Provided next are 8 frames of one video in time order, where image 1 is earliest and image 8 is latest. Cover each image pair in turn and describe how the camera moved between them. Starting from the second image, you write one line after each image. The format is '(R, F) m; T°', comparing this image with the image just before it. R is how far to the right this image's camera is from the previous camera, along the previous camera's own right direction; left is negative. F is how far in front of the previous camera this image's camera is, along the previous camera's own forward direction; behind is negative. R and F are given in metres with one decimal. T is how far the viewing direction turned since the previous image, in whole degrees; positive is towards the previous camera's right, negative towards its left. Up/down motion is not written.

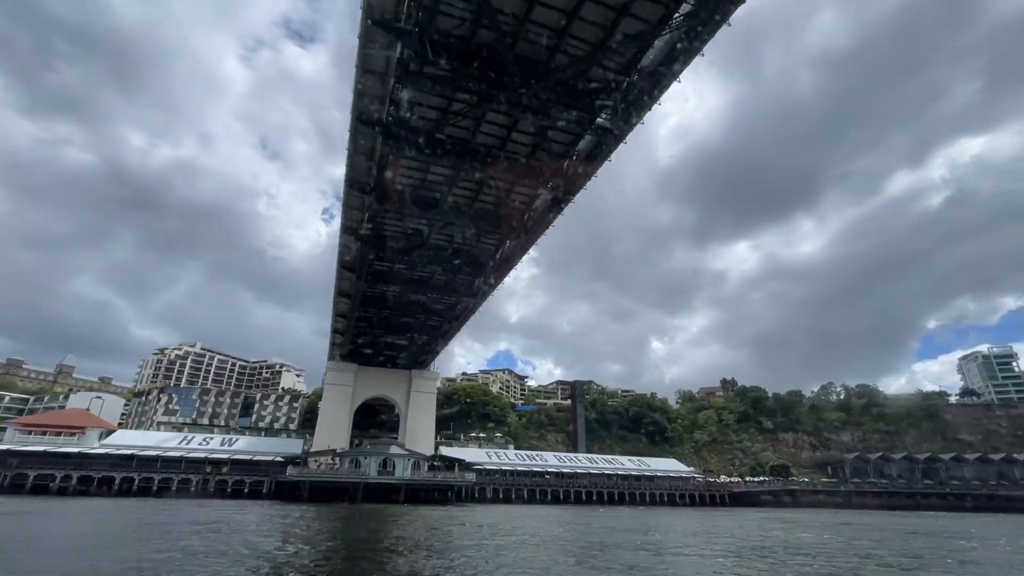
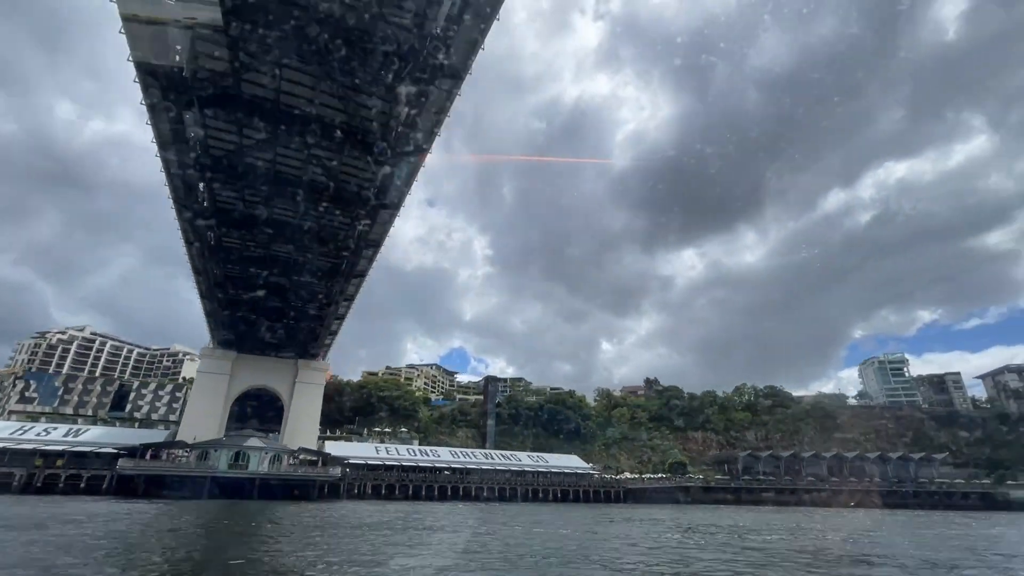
(+5.0, +0.8) m; +5°
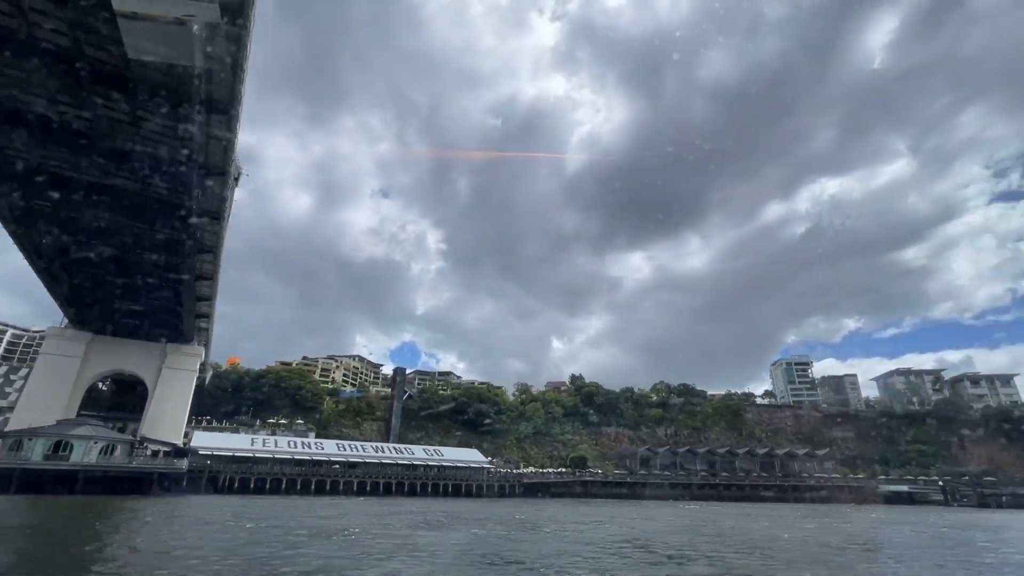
(+4.9, +0.8) m; +5°
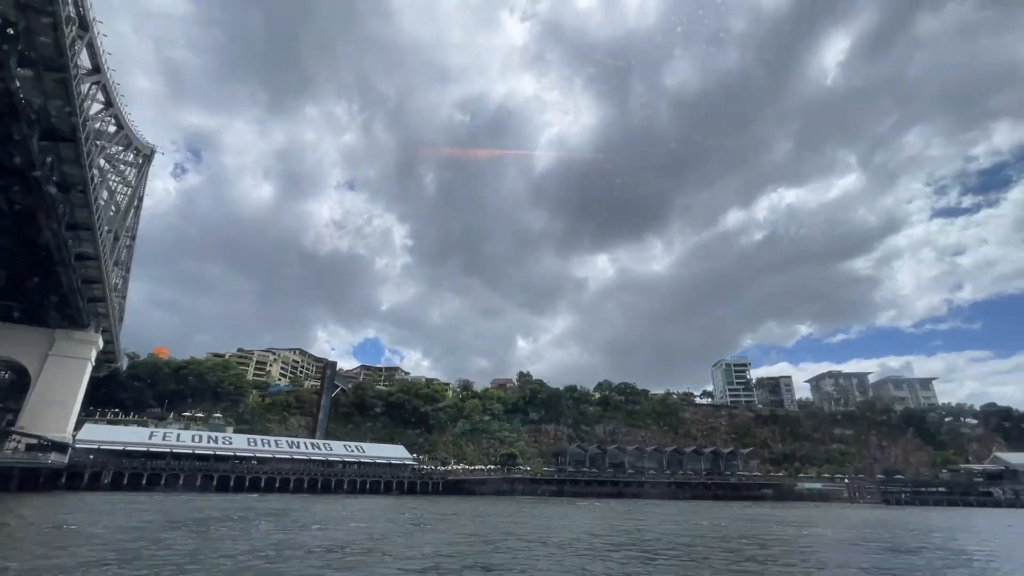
(+3.5, +0.6) m; +4°
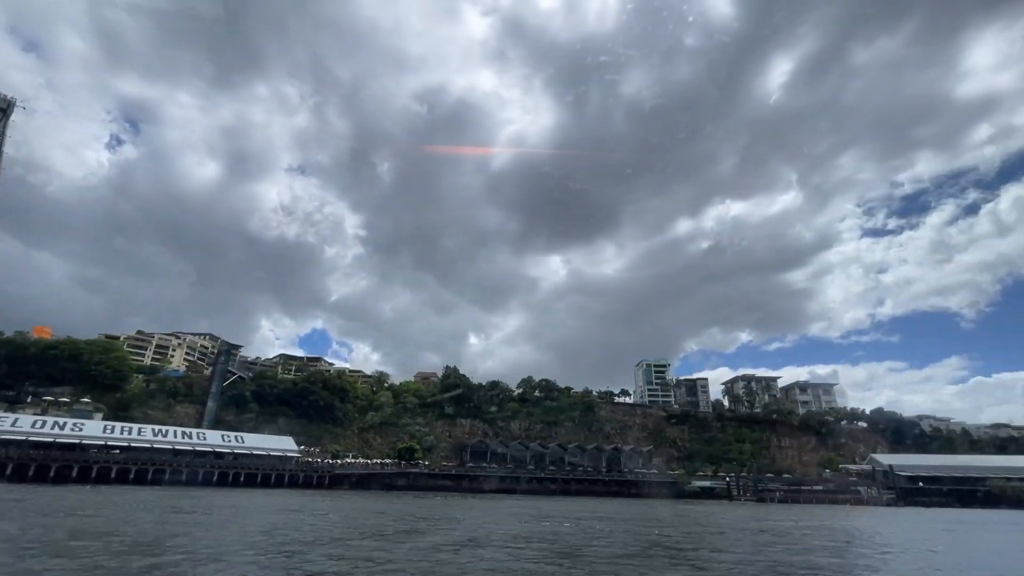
(+4.9, +0.6) m; +5°
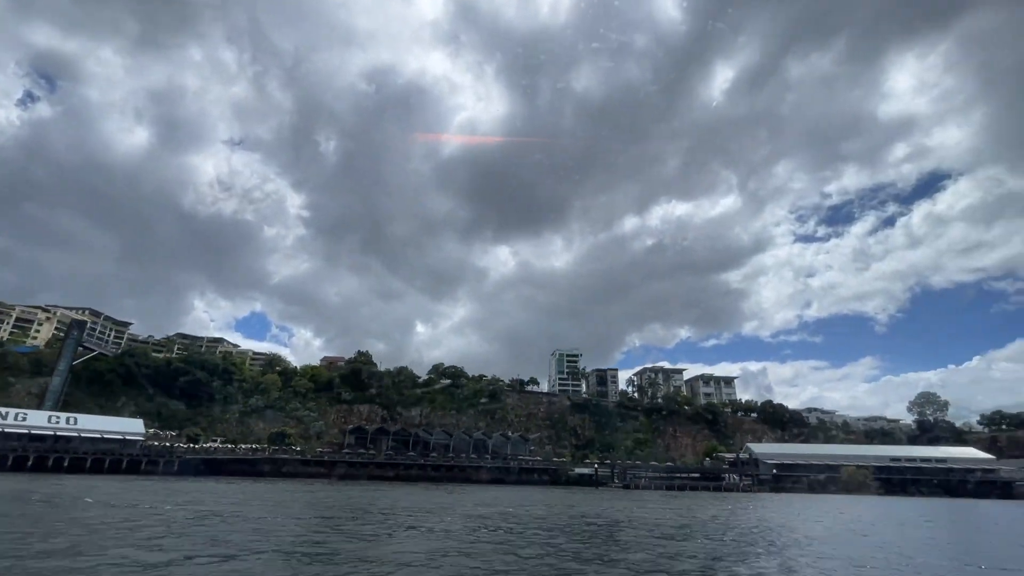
(+6.4, +0.8) m; +6°
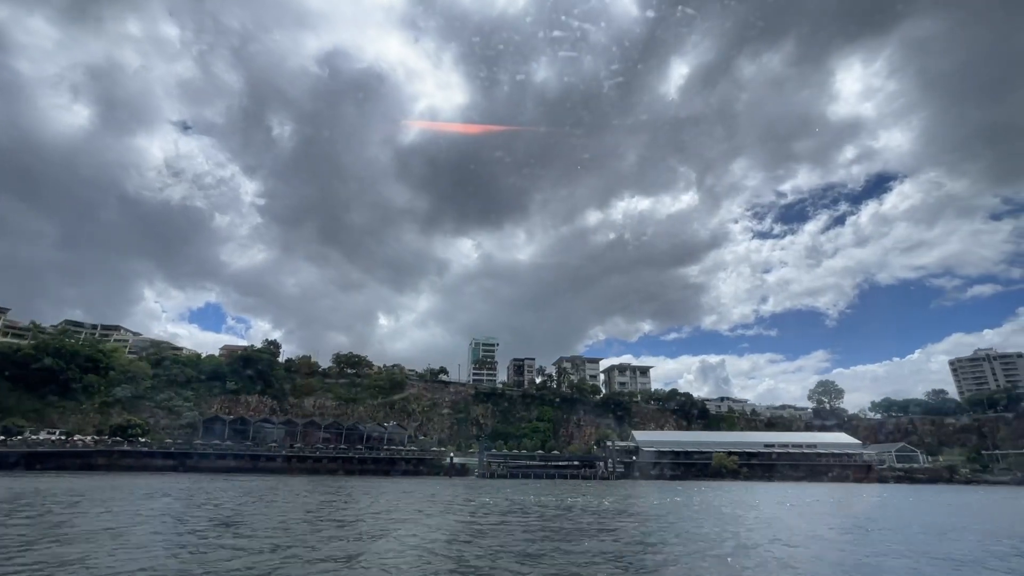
(+9.3, +1.3) m; +3°
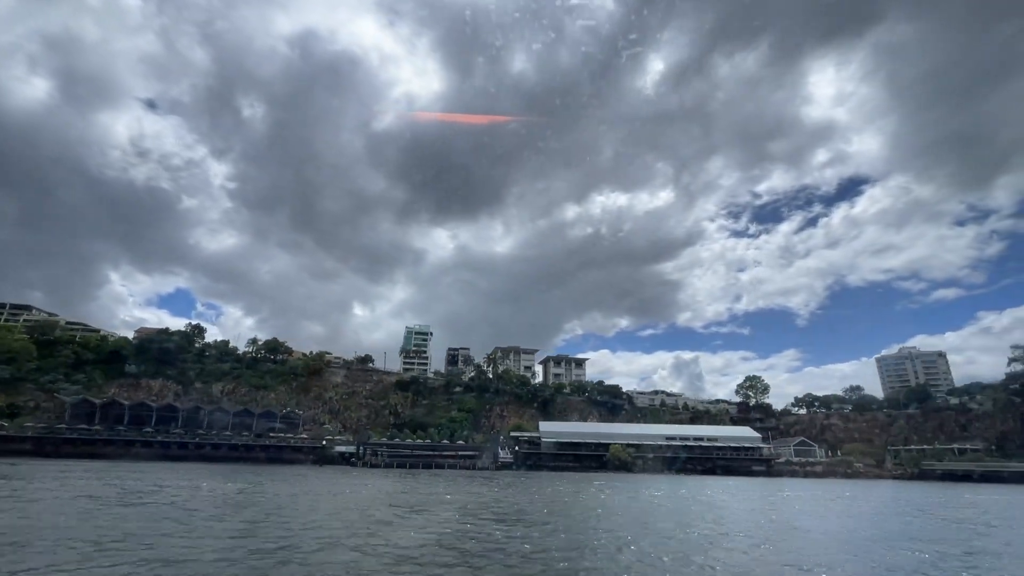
(+7.9, +1.3) m; +2°
